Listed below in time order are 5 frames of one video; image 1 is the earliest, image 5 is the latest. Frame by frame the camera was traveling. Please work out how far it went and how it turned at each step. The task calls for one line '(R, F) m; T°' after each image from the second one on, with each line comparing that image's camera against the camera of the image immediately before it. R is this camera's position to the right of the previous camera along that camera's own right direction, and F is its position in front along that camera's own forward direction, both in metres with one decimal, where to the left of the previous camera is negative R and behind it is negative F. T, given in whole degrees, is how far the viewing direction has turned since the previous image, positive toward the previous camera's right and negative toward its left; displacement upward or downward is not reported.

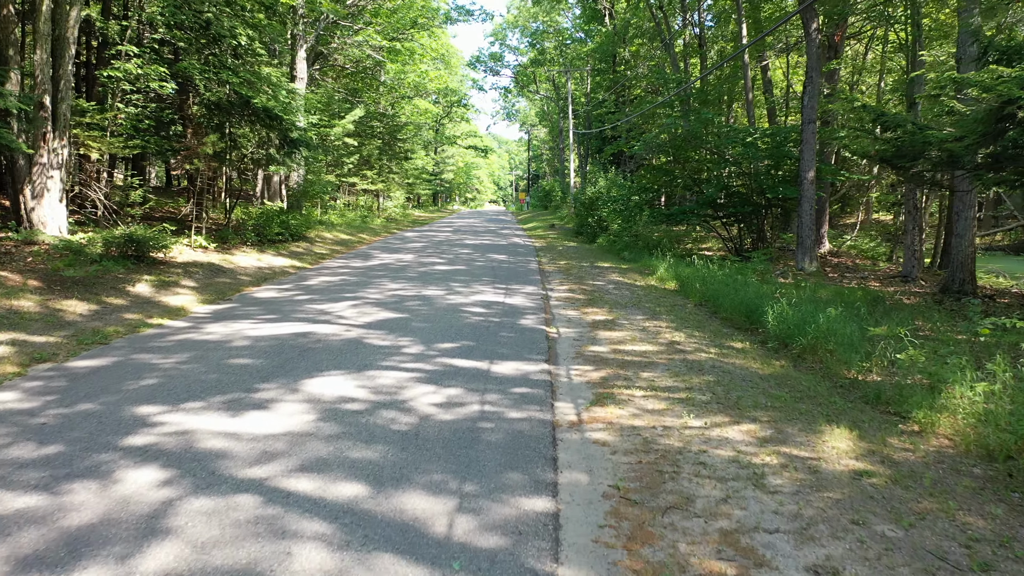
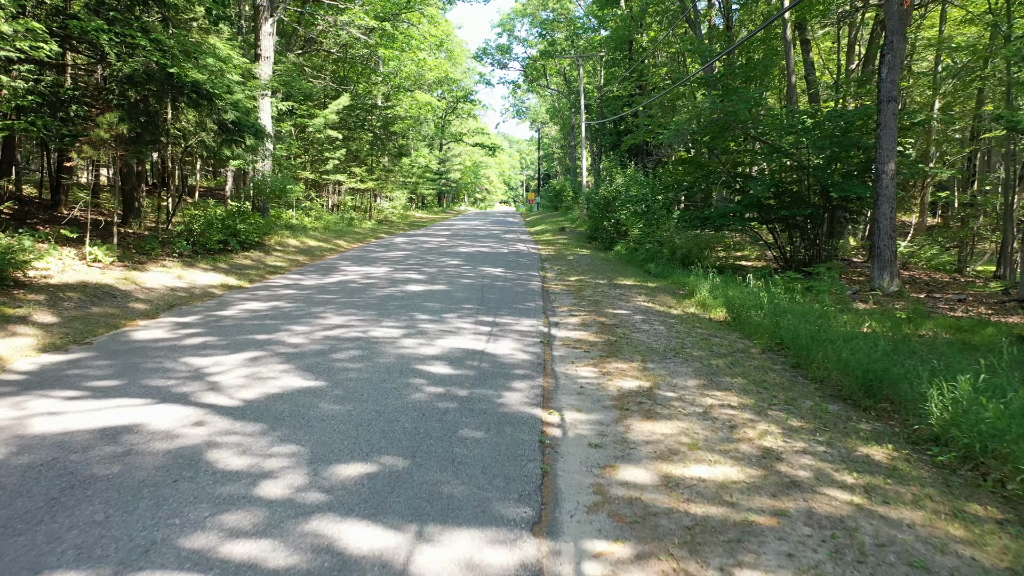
(+0.2, +2.8) m; -1°
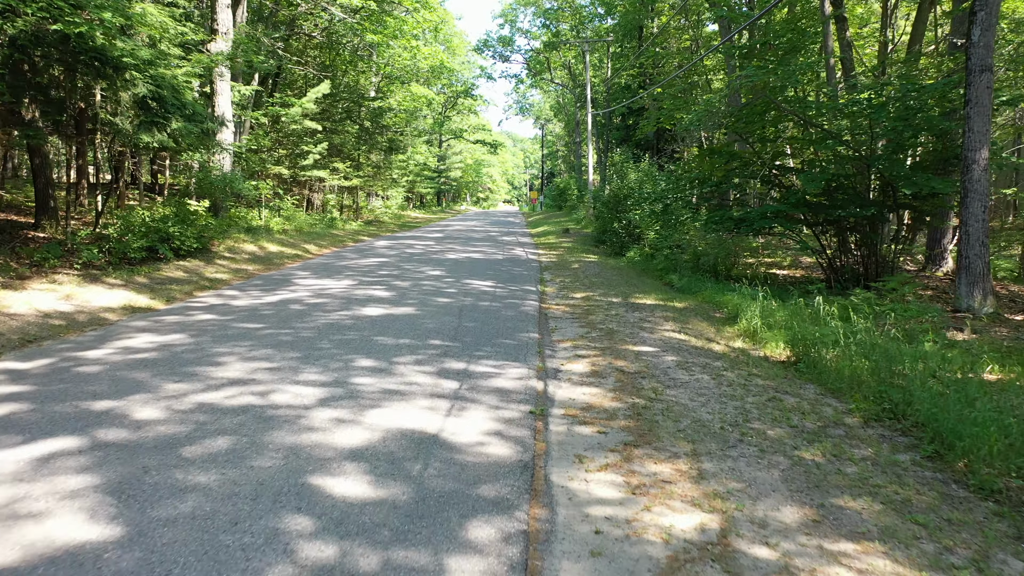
(+0.1, +2.1) m; 0°
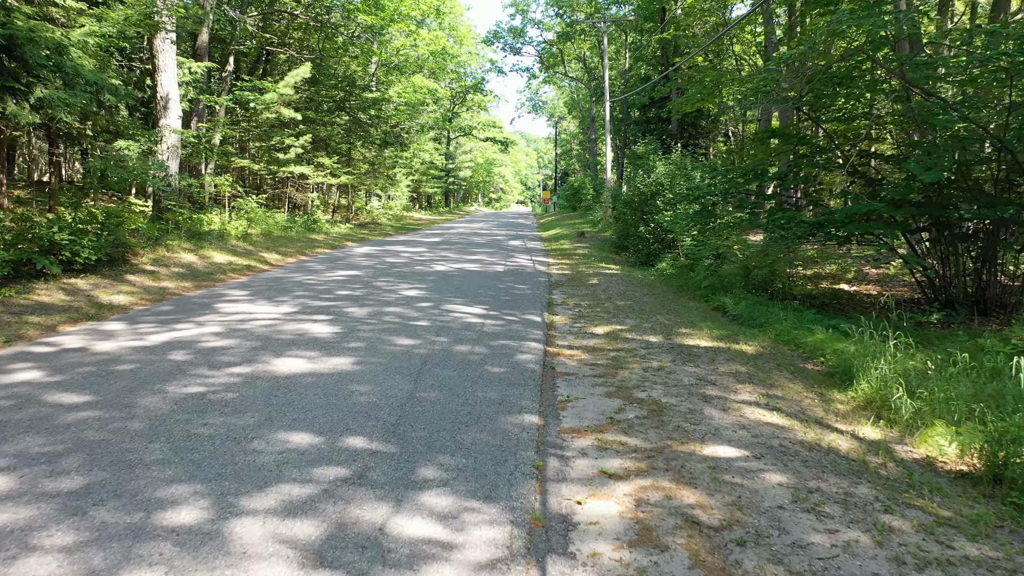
(+0.1, +2.5) m; -1°
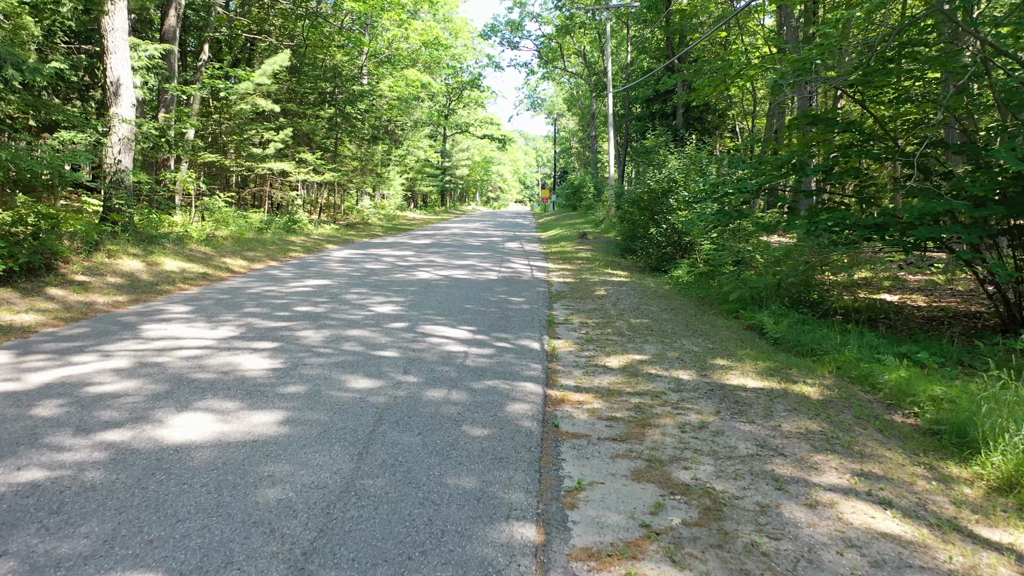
(0.0, +1.3) m; 0°
